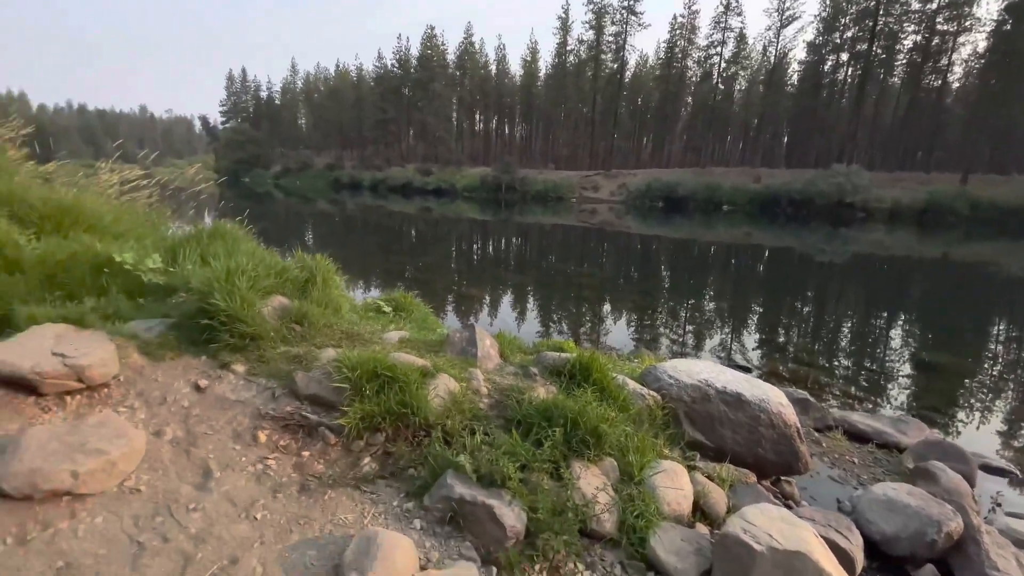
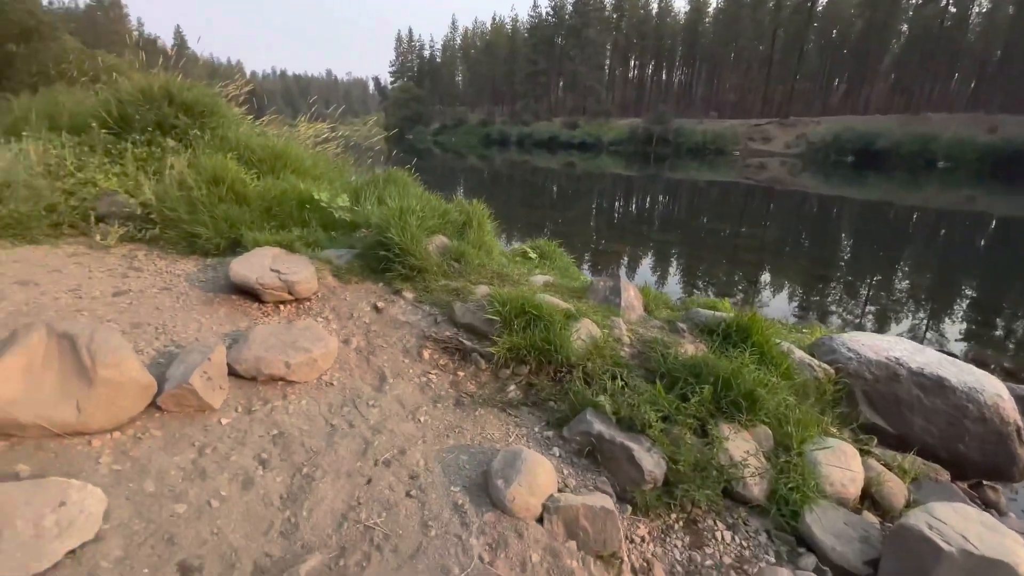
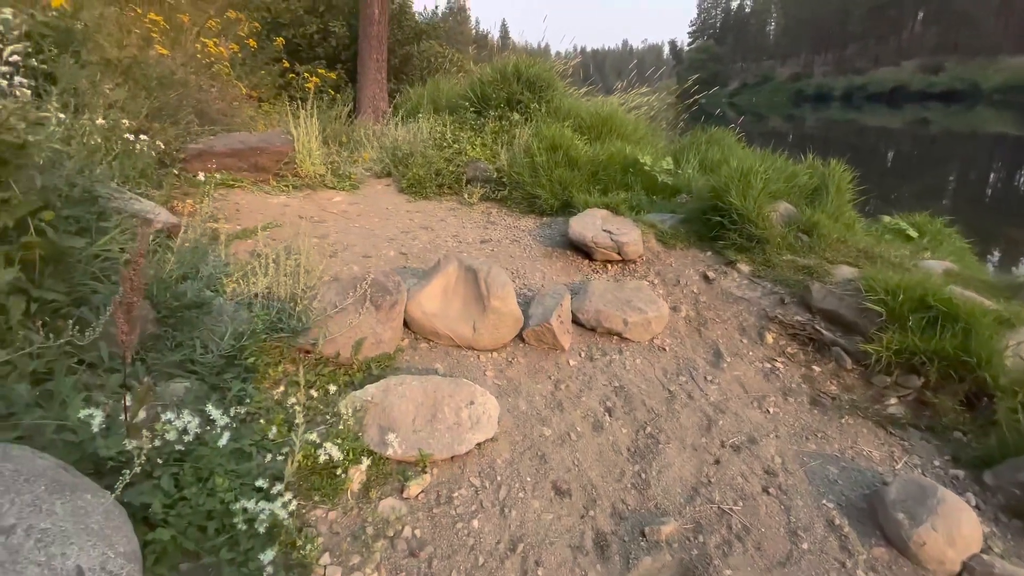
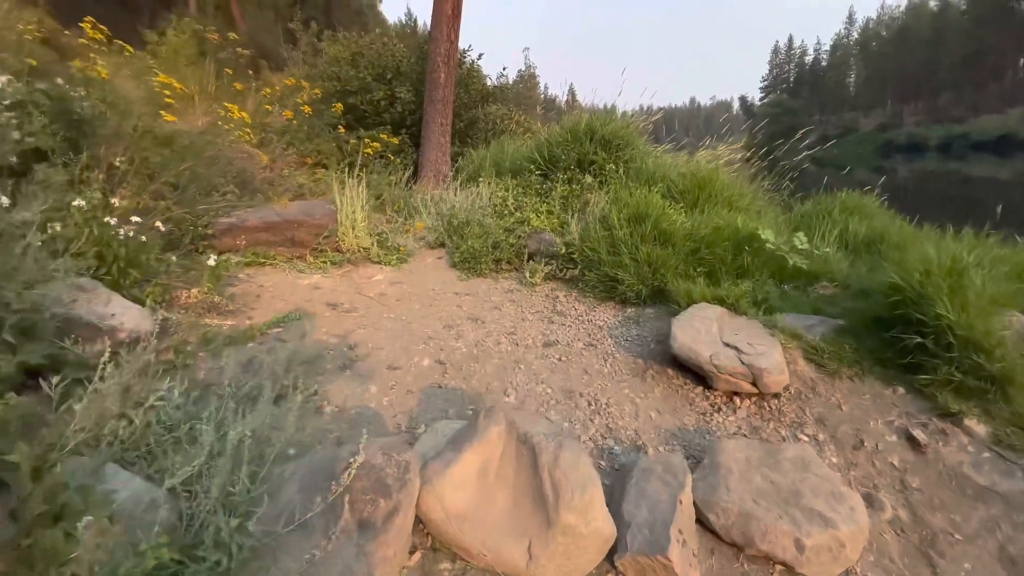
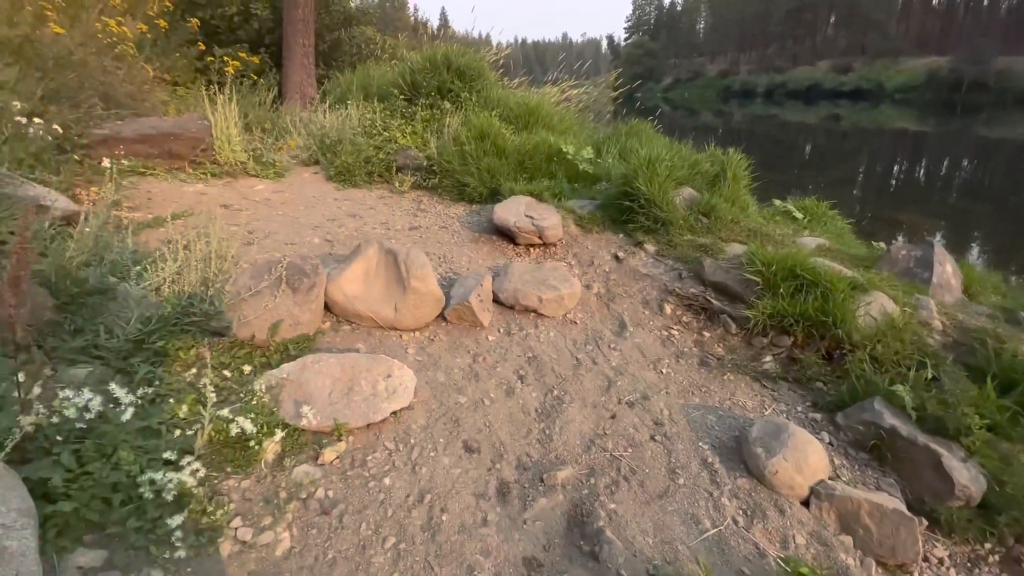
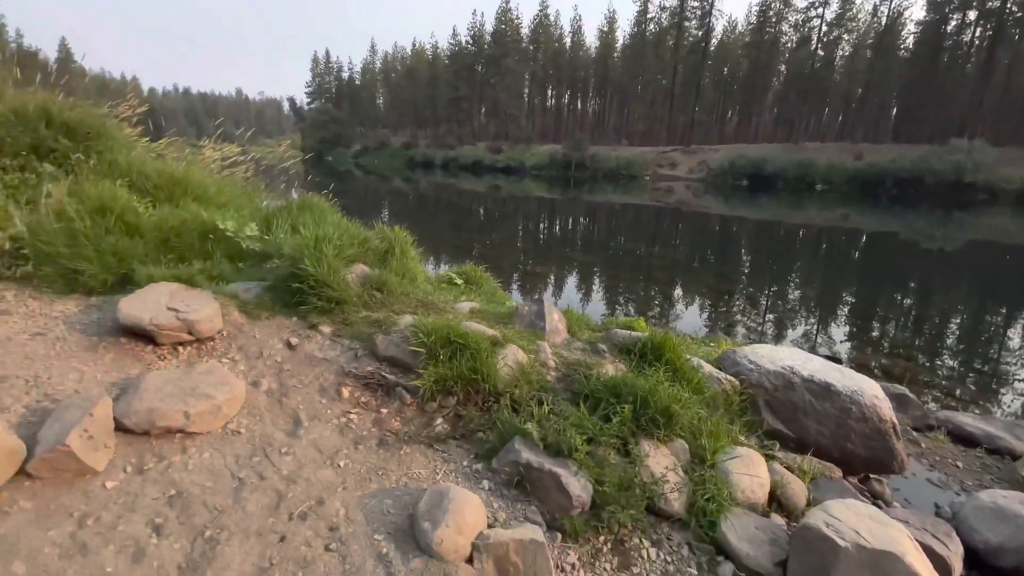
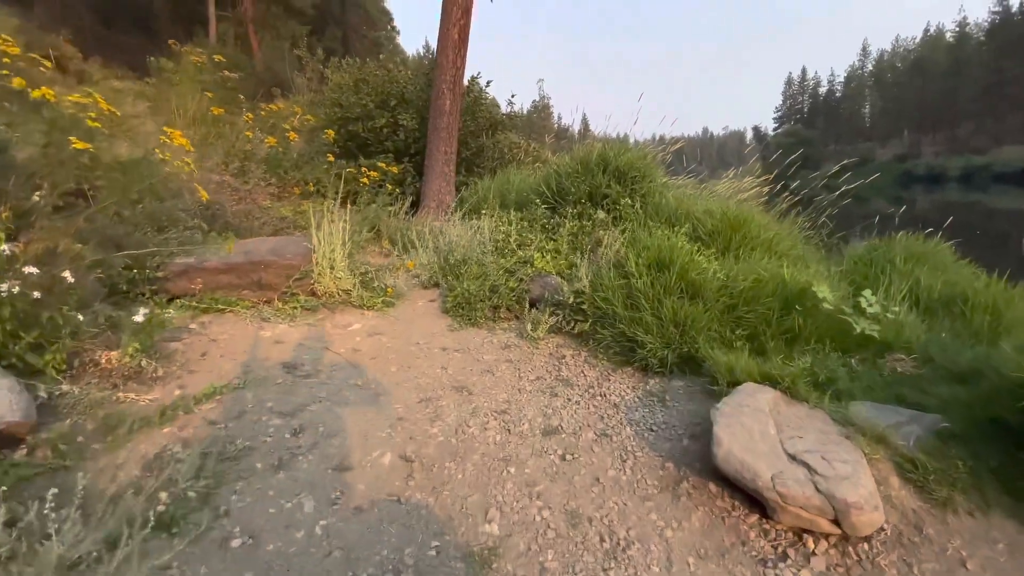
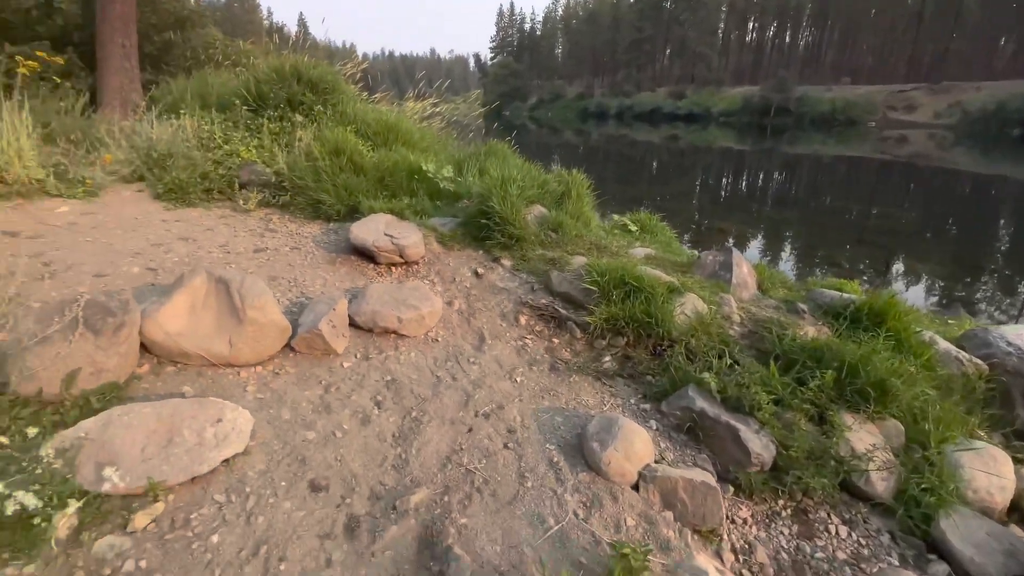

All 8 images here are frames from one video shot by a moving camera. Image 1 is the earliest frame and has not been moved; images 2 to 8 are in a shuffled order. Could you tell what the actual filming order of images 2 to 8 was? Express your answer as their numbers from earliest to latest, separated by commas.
6, 2, 8, 5, 3, 4, 7
